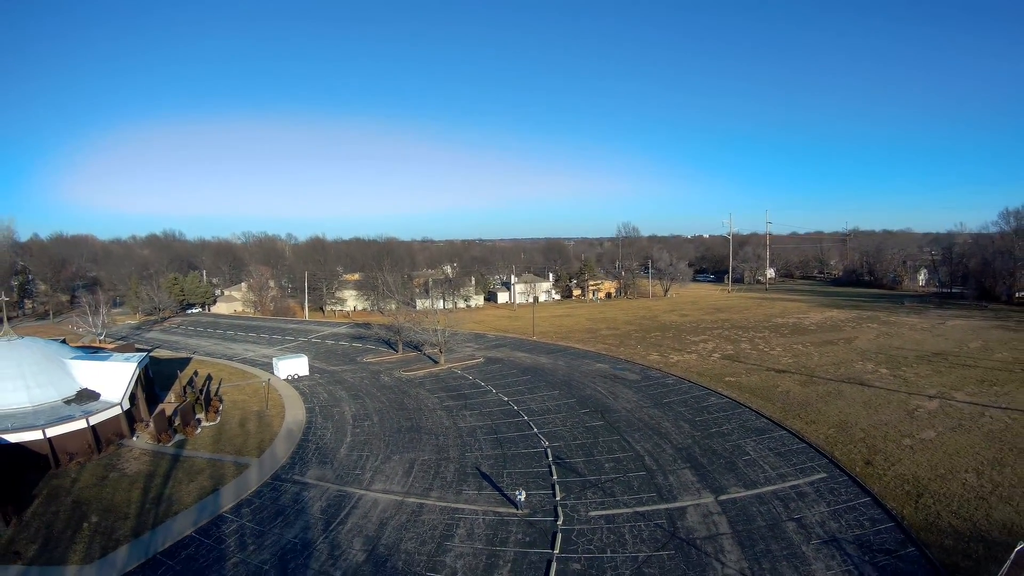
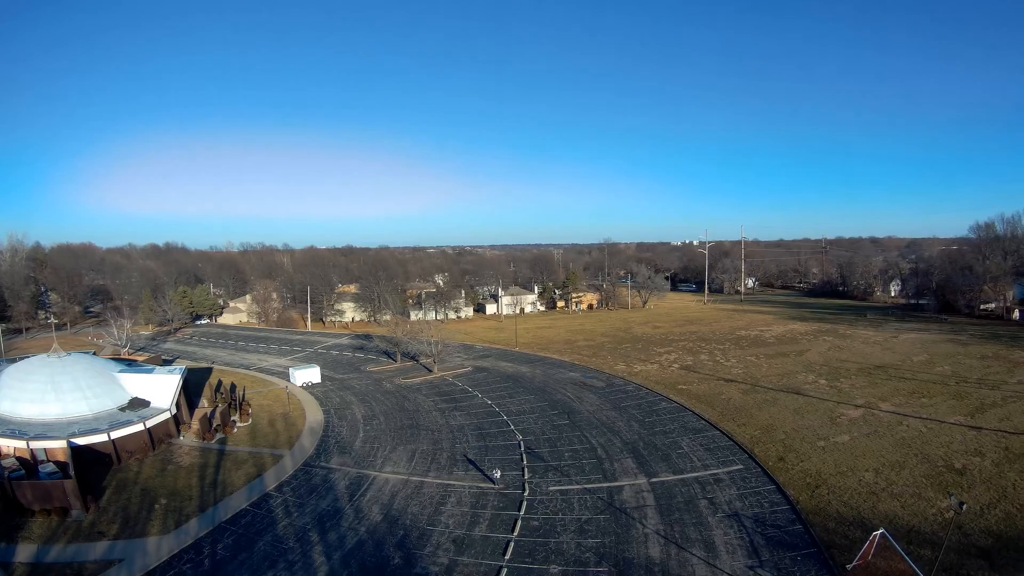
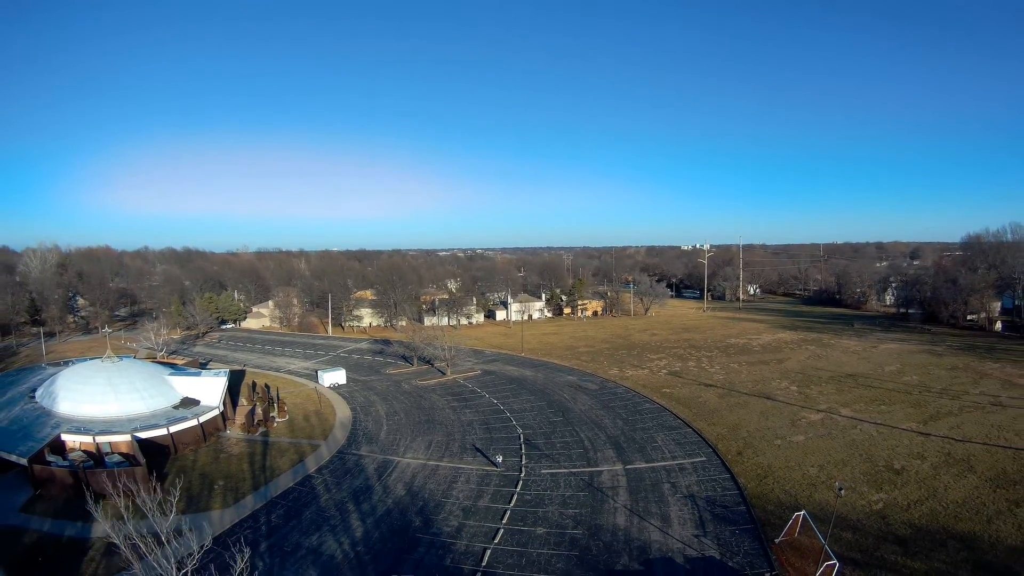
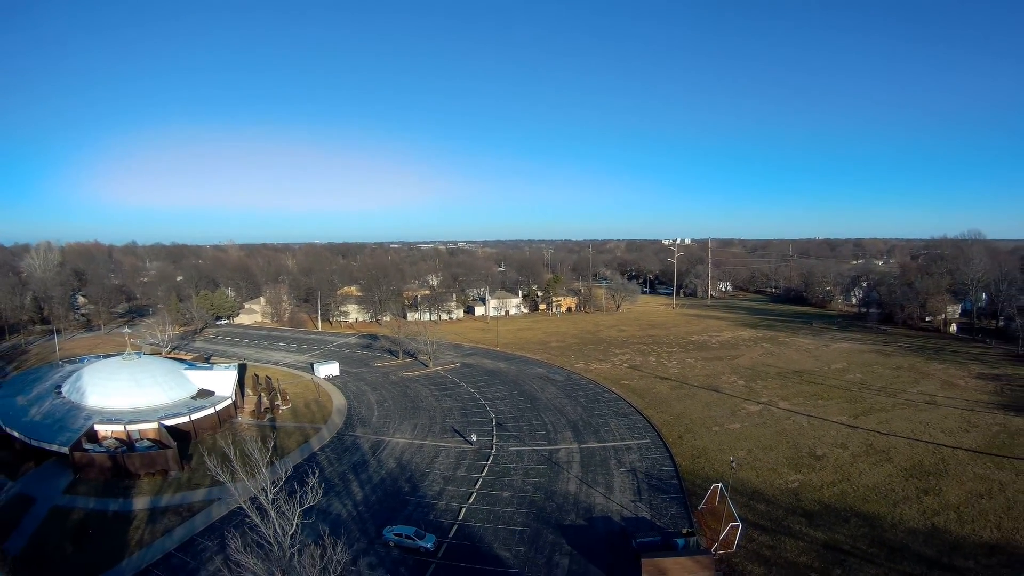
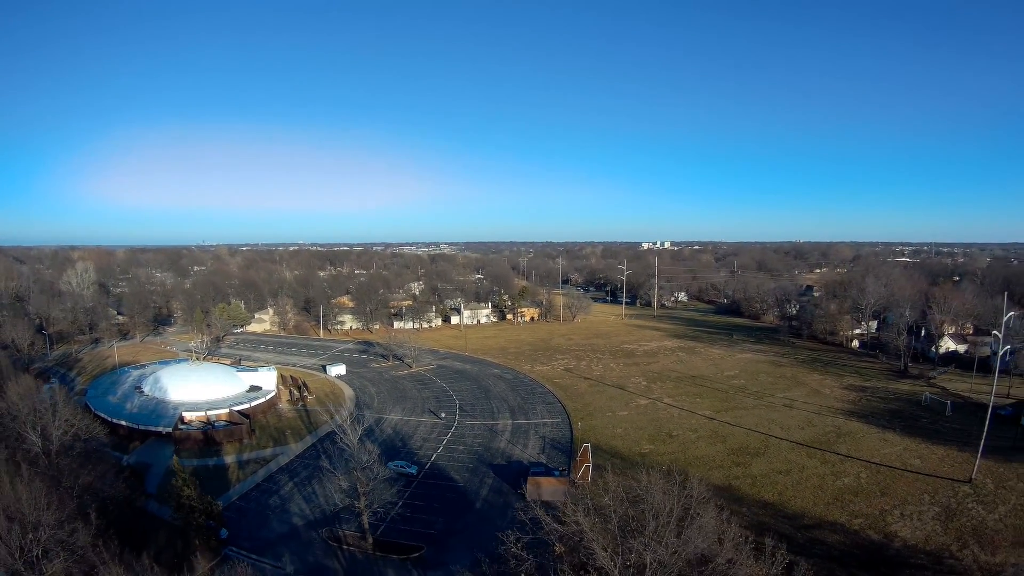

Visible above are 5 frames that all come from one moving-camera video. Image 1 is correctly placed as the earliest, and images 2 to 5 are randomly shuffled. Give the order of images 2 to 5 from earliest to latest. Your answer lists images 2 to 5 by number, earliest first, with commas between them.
2, 3, 4, 5
